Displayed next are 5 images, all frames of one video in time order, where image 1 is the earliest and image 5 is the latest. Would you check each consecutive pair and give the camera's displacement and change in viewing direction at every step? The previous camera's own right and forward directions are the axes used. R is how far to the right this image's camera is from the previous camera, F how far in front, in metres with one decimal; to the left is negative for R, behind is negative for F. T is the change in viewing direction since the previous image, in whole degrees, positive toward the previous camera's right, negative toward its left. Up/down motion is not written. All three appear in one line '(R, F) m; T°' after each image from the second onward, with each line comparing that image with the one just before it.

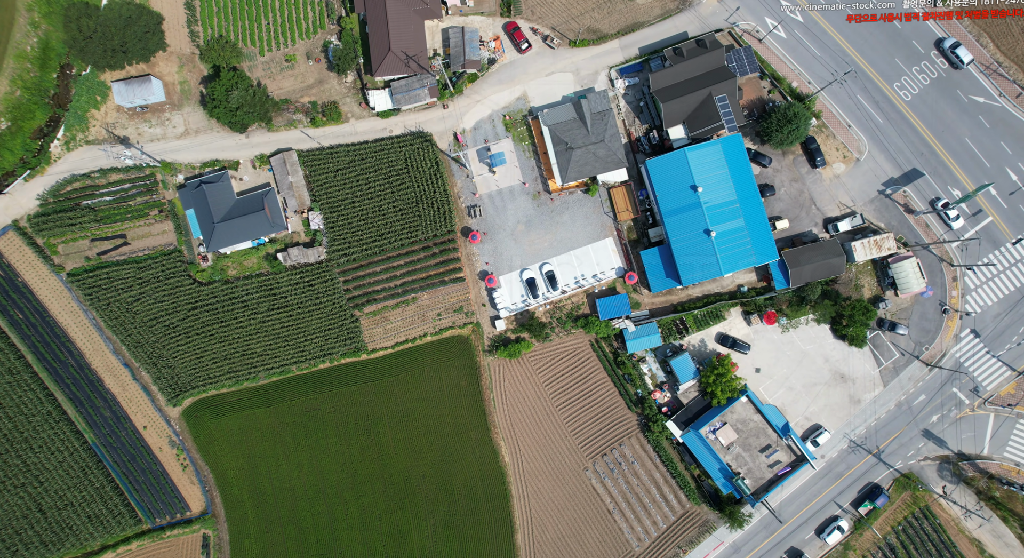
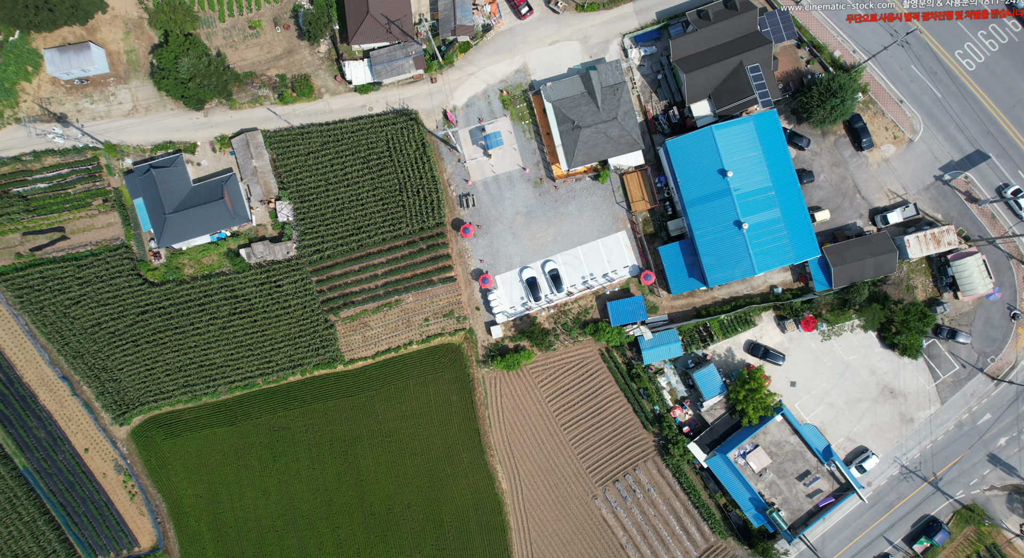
(0.0, +8.9) m; 0°
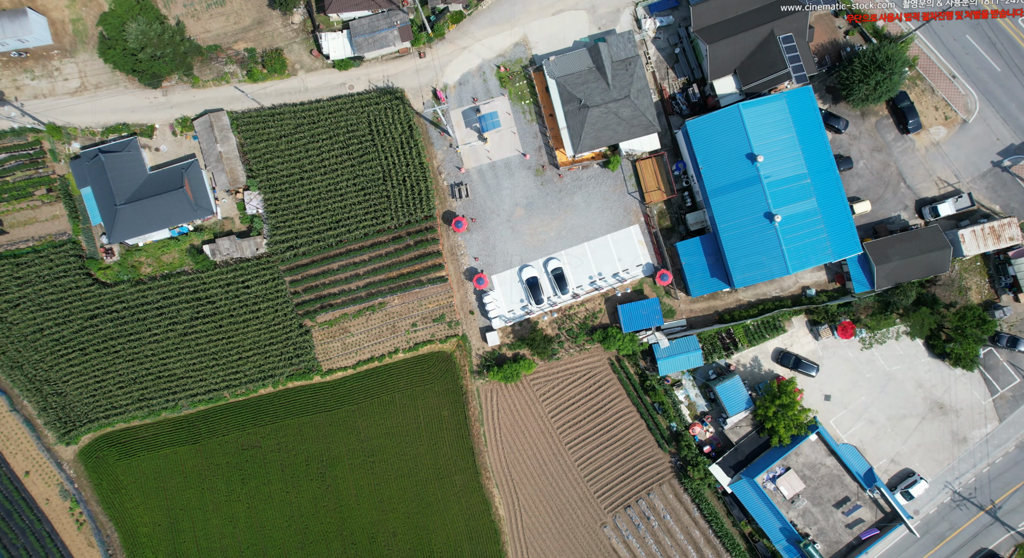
(0.0, +6.8) m; 0°
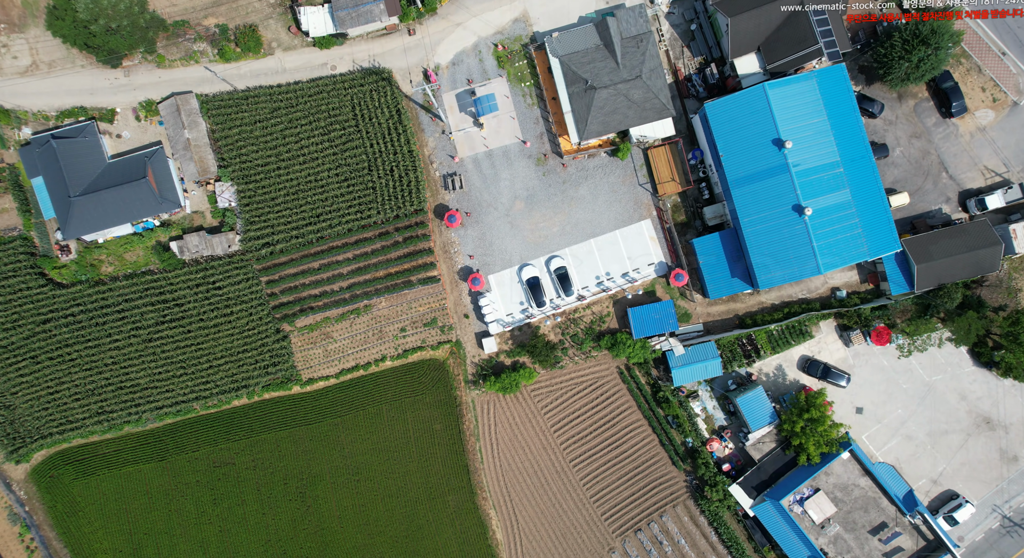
(0.0, +5.0) m; 0°
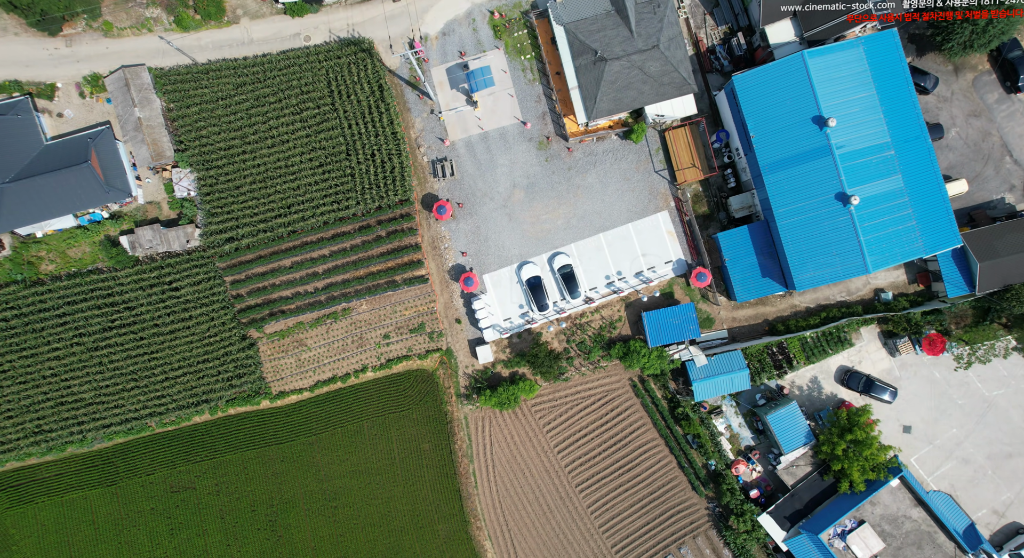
(+0.1, +5.9) m; 0°
